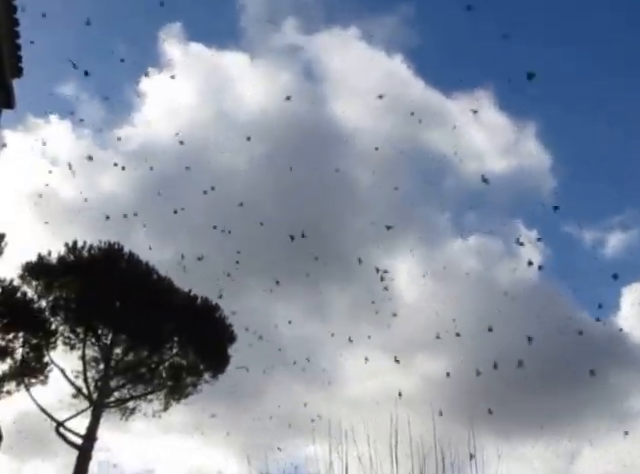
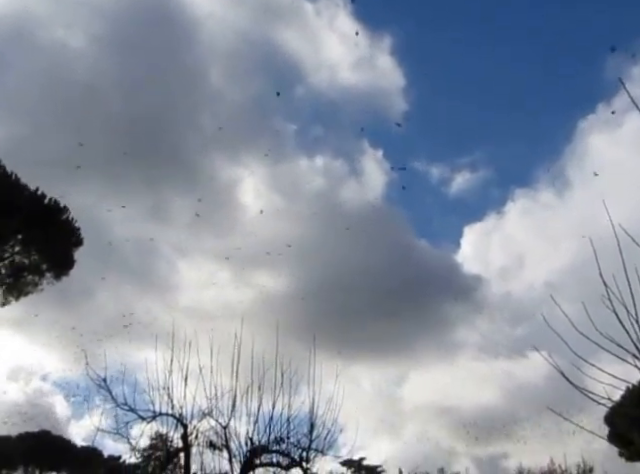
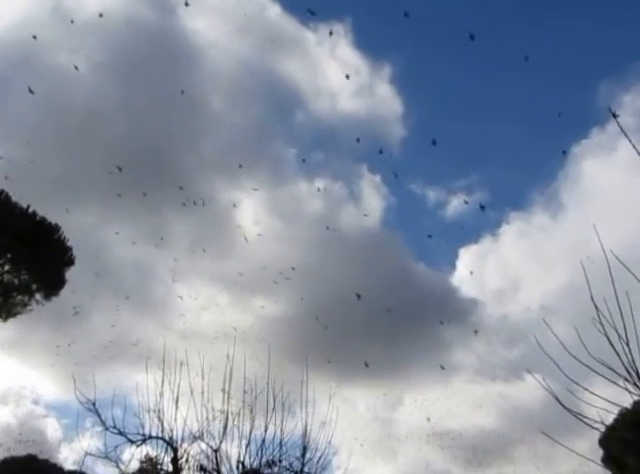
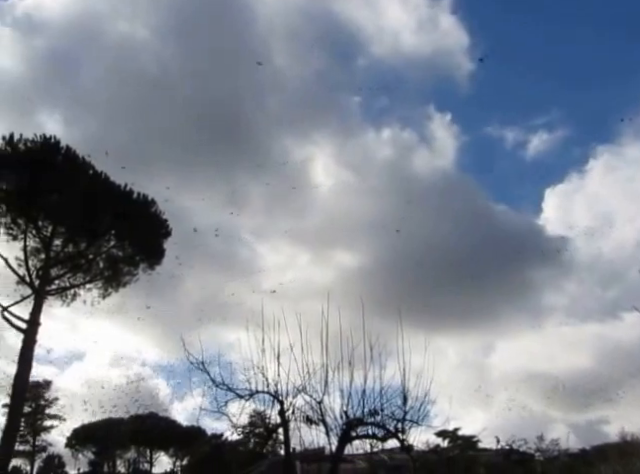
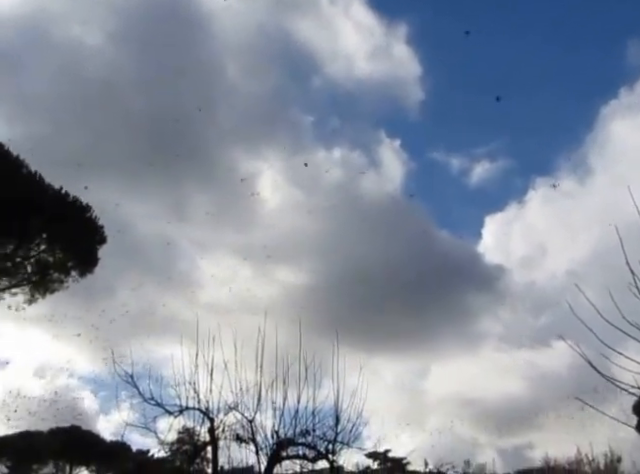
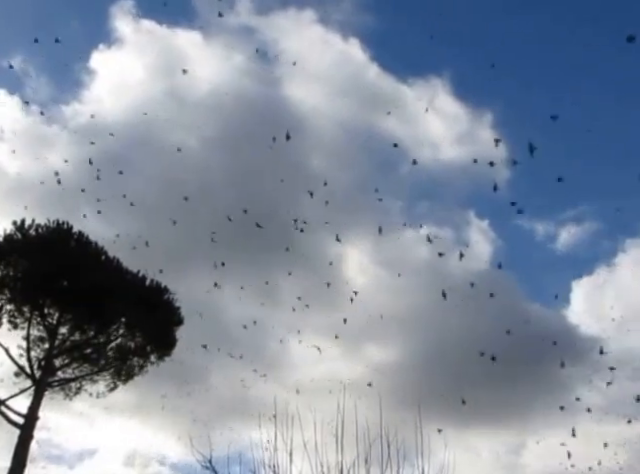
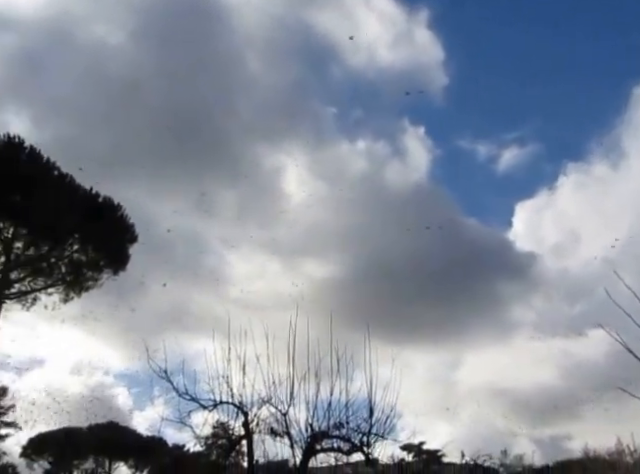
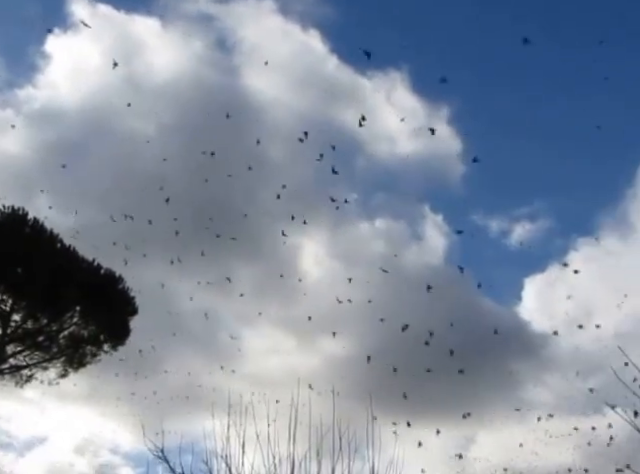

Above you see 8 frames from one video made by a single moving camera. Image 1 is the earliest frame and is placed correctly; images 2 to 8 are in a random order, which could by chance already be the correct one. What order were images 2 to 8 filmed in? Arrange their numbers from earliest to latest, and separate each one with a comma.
6, 8, 3, 2, 5, 7, 4
